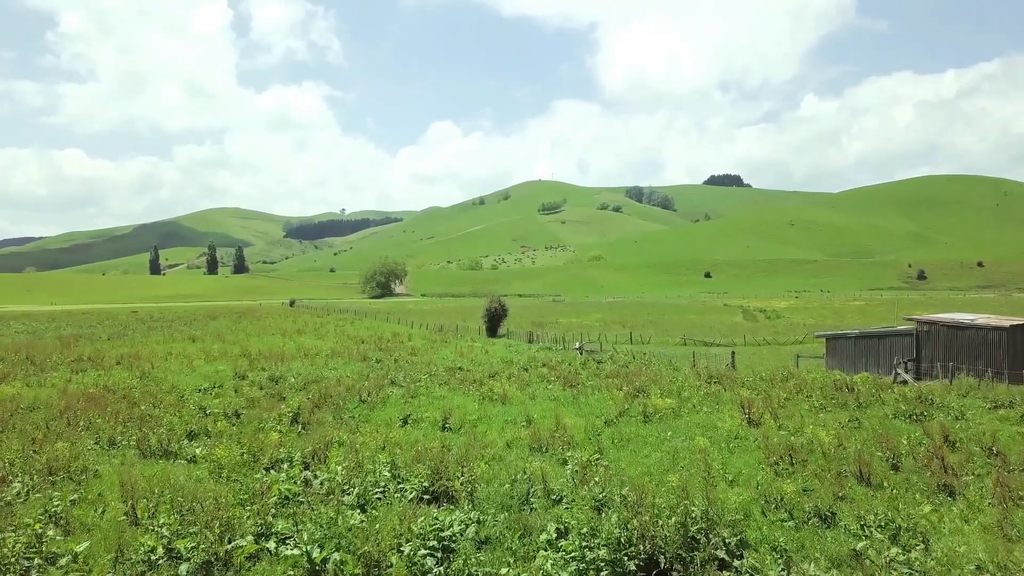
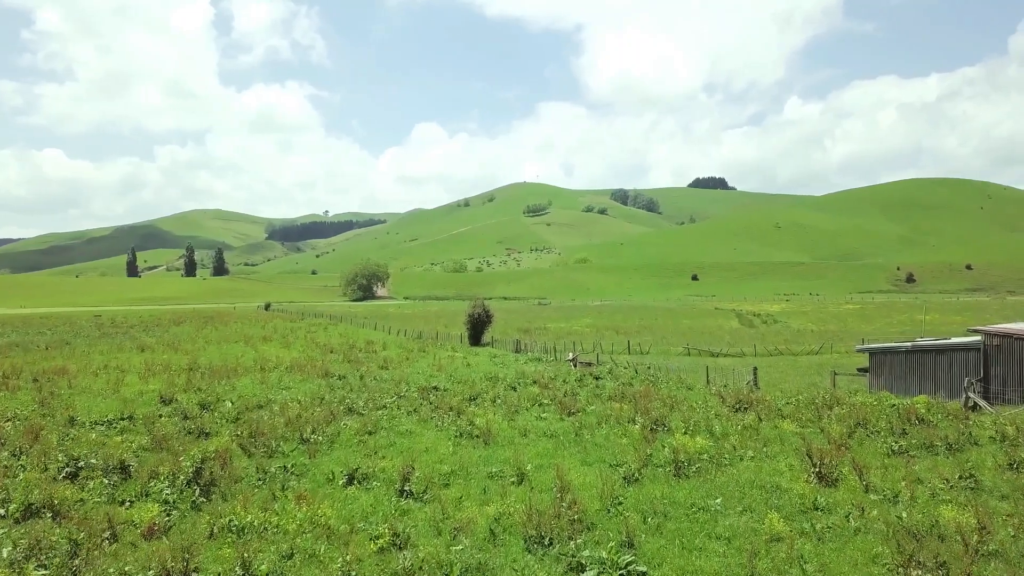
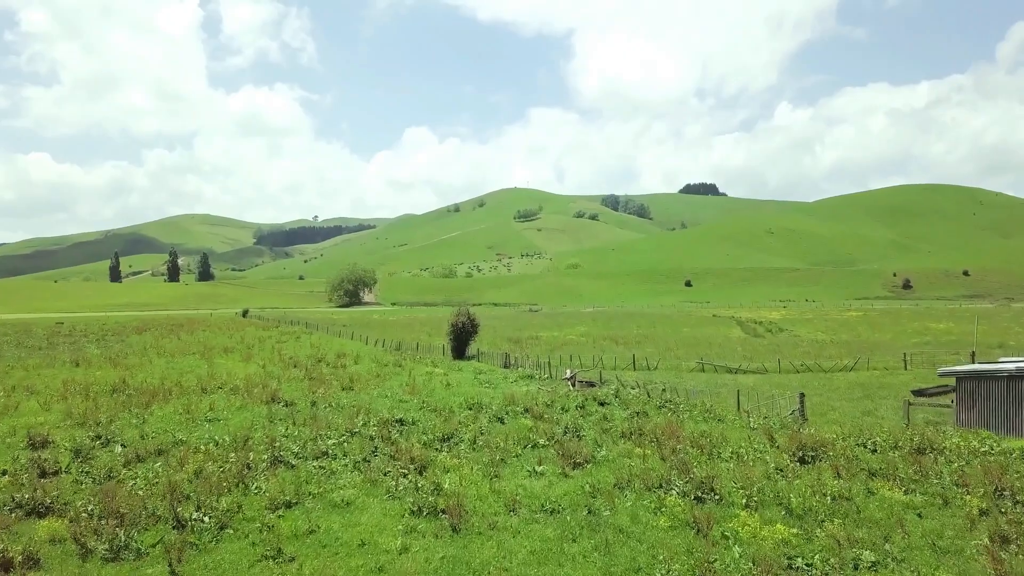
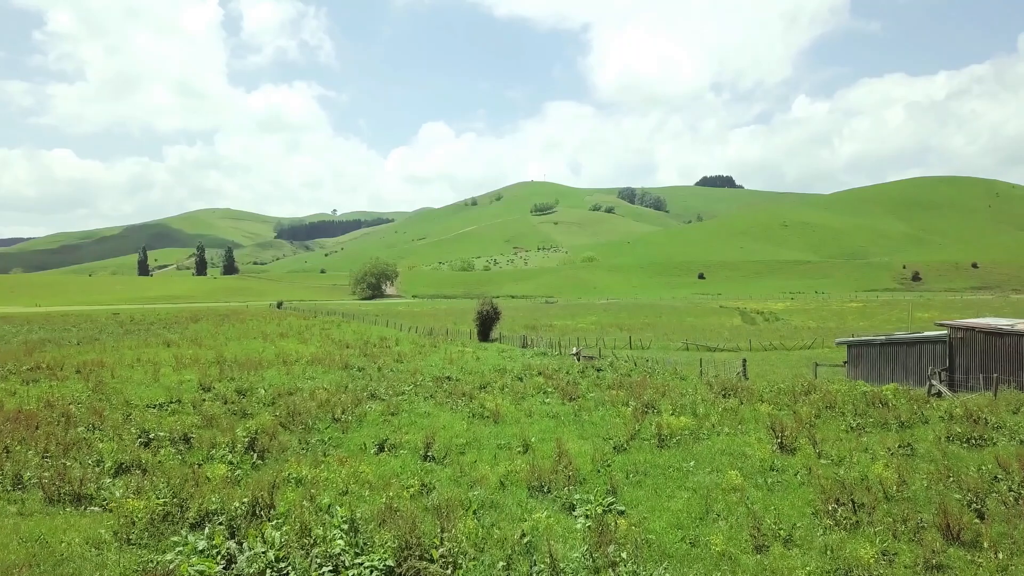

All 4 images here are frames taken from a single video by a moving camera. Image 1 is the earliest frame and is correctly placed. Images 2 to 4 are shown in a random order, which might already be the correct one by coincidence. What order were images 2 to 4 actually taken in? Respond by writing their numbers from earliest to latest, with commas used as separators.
4, 2, 3
